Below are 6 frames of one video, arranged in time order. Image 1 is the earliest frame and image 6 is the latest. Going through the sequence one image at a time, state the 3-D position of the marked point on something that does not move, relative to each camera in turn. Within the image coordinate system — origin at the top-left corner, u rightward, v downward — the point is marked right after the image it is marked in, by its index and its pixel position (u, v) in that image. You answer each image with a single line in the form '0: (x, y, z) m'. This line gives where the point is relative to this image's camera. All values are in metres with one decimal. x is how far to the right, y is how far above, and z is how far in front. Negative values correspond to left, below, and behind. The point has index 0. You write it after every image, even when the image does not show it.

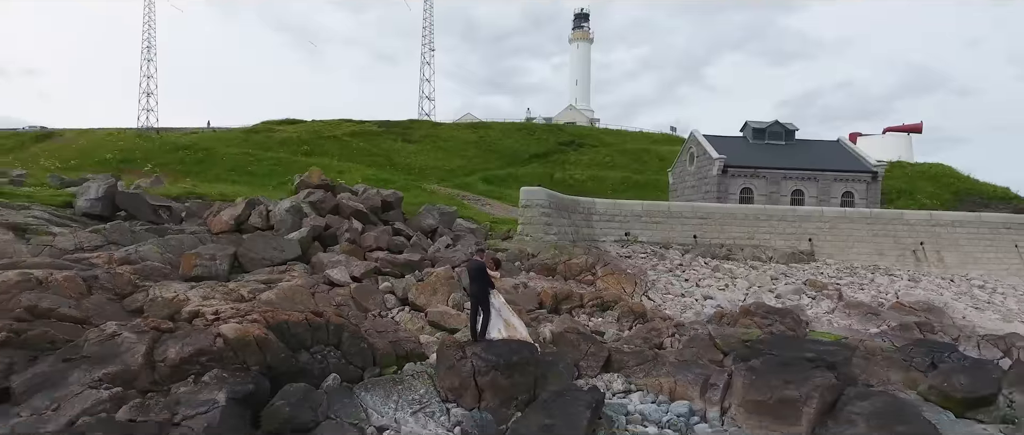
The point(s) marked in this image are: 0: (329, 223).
0: (-2.7, -0.1, +13.9) m
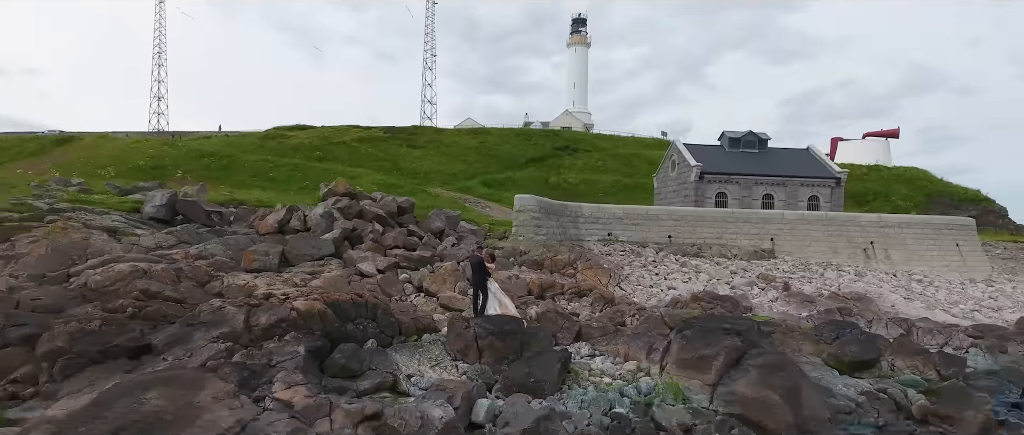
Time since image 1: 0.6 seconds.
0: (-2.8, -0.1, +16.7) m
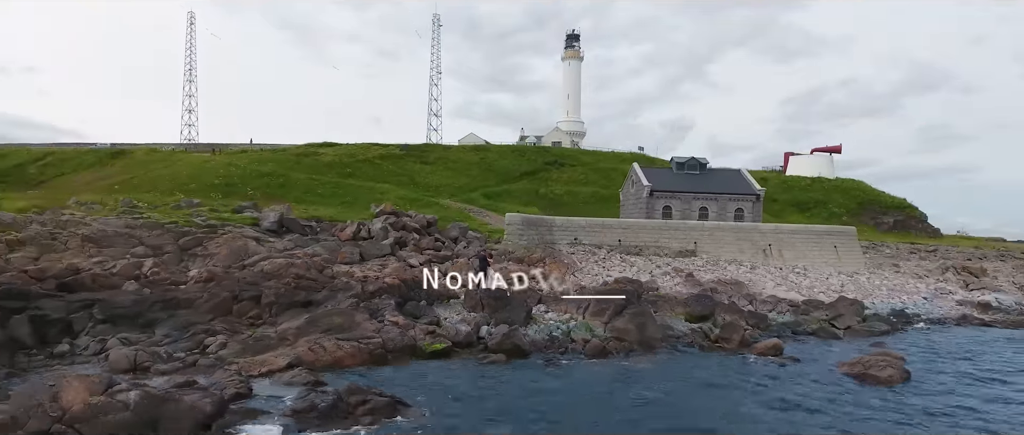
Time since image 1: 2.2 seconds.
0: (-3.0, -0.5, +25.7) m
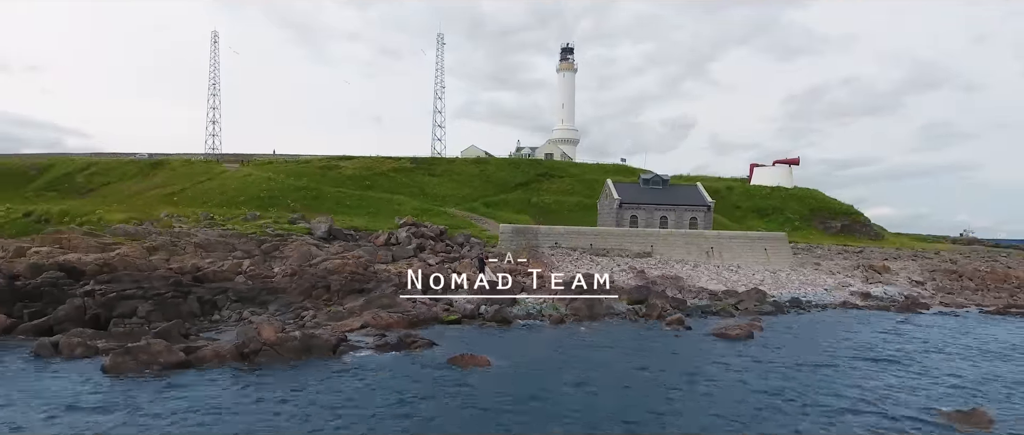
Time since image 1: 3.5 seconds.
0: (-3.3, -0.9, +34.1) m
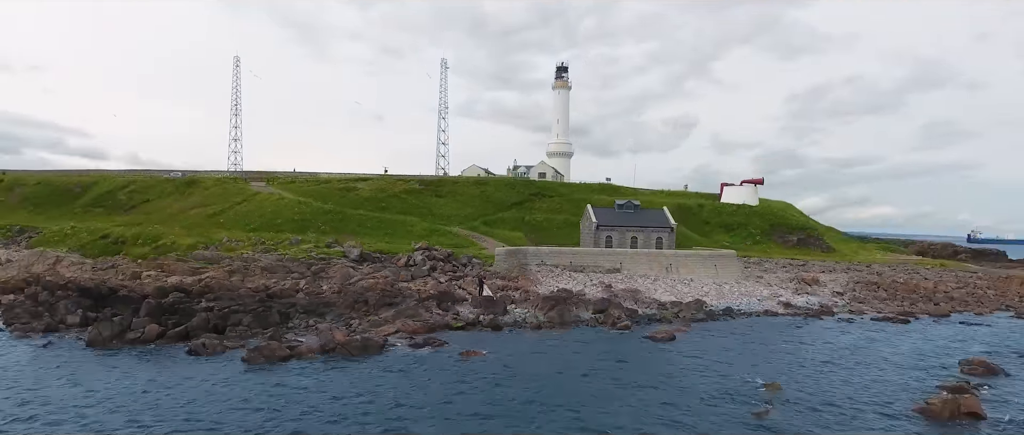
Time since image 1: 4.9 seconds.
0: (-3.6, -2.1, +43.3) m
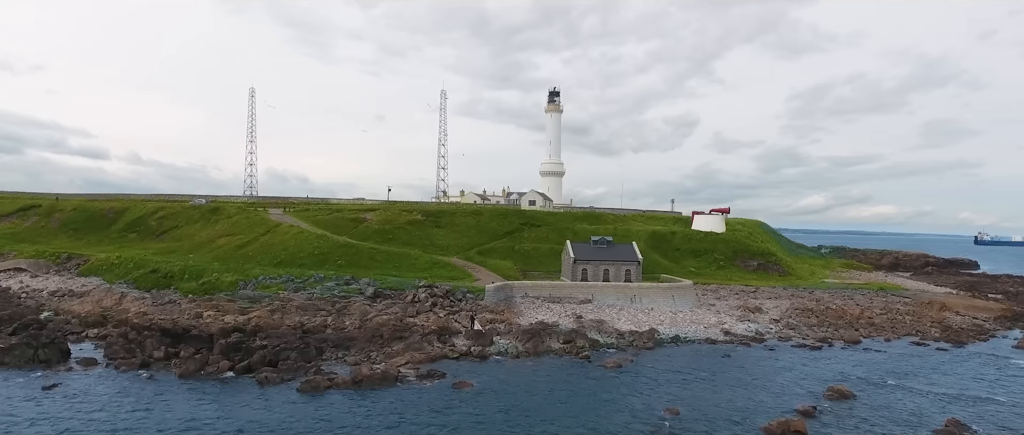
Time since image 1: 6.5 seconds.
0: (-4.3, -4.6, +52.7) m
